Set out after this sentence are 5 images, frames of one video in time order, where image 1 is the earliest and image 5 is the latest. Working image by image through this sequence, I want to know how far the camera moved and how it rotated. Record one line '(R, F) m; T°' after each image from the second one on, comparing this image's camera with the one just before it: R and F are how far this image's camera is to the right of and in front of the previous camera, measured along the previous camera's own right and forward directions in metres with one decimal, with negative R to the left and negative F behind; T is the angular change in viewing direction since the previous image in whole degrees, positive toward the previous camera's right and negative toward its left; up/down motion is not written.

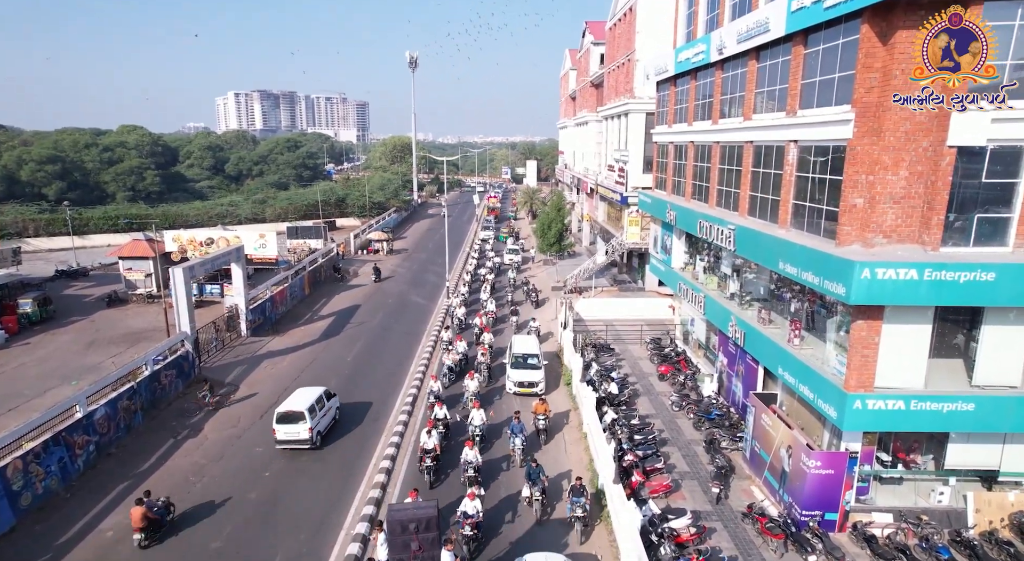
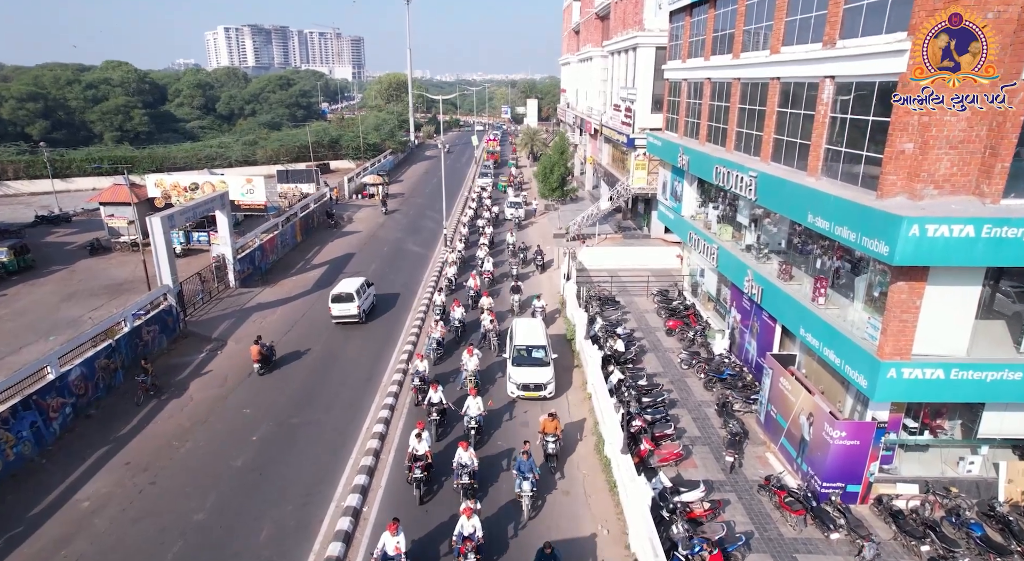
(0.0, +1.4) m; 0°
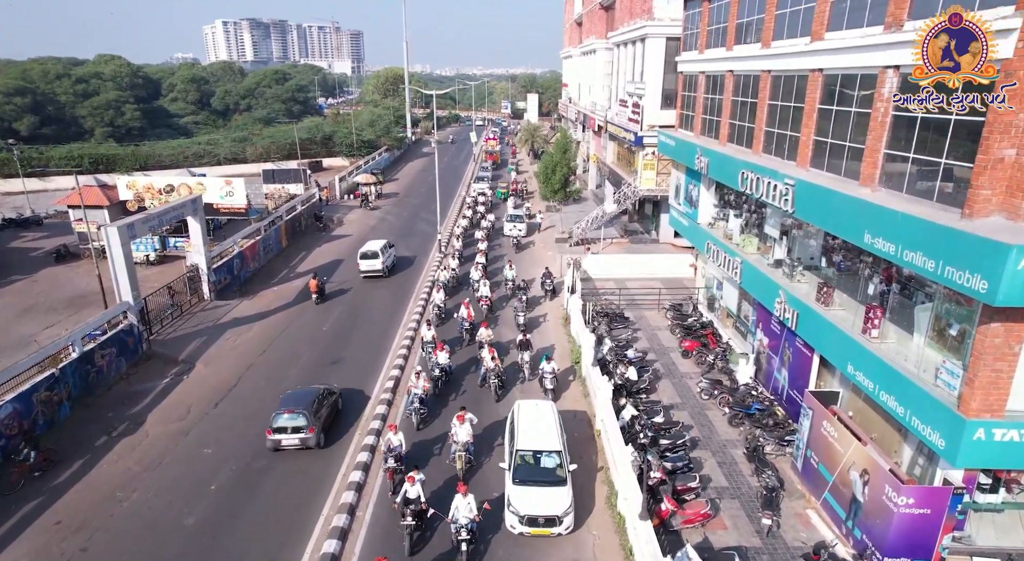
(+0.1, +2.3) m; 0°
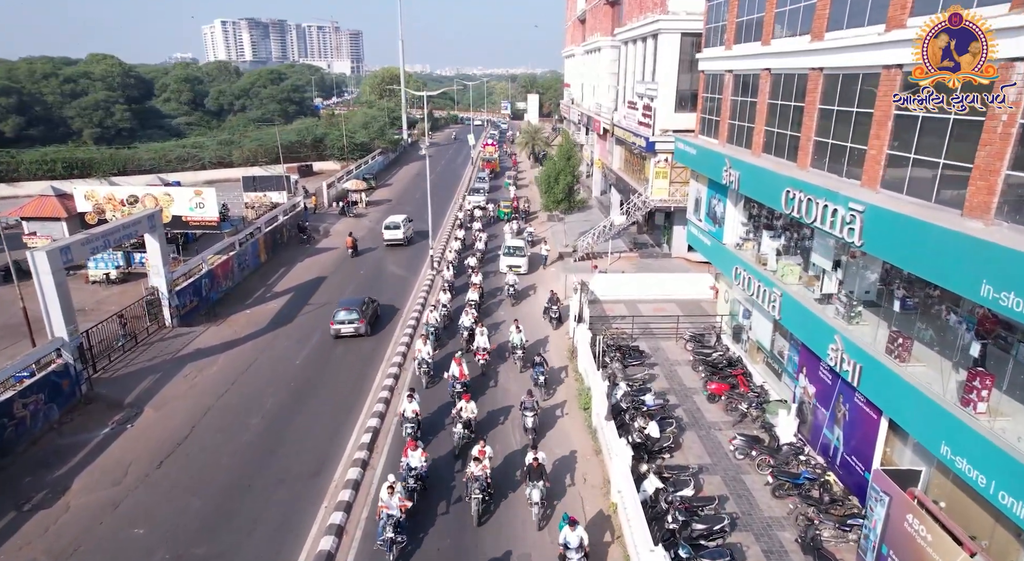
(0.0, +2.8) m; 0°
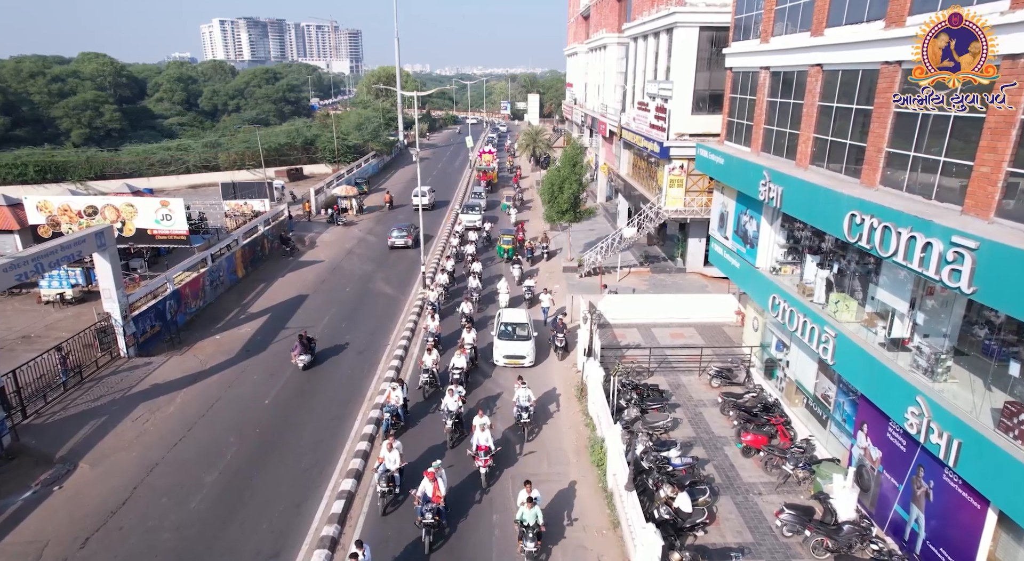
(0.0, +2.7) m; 0°
